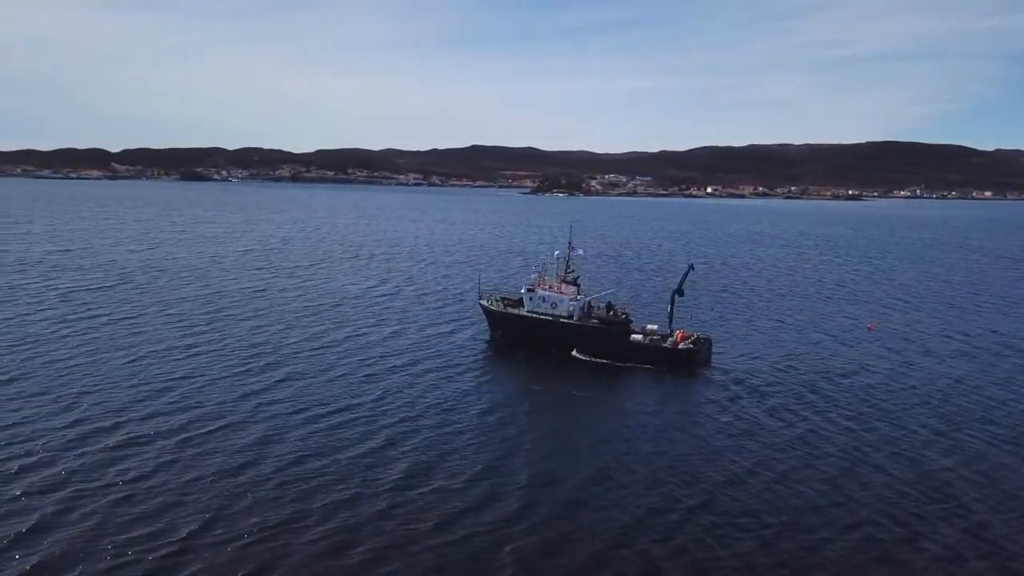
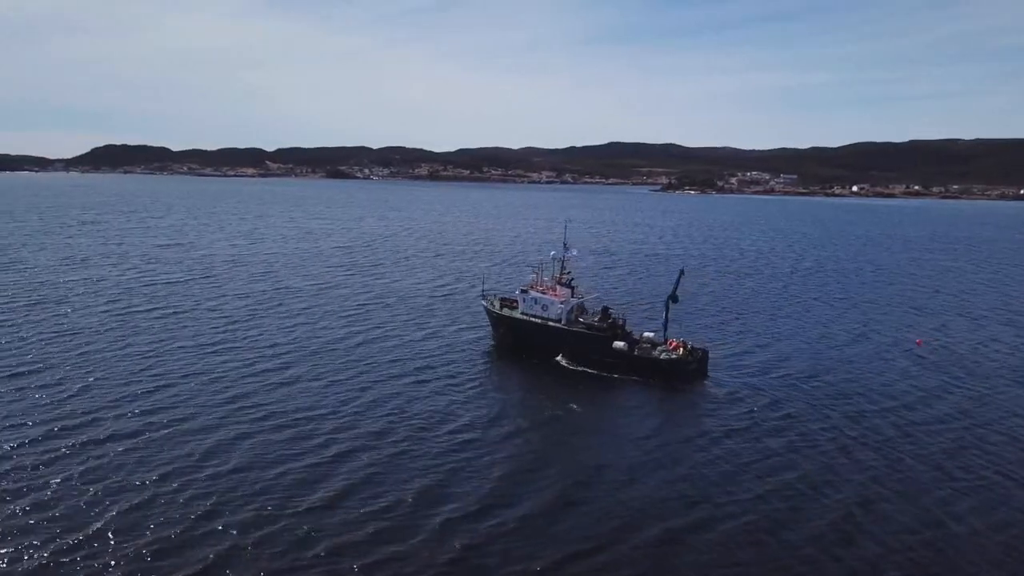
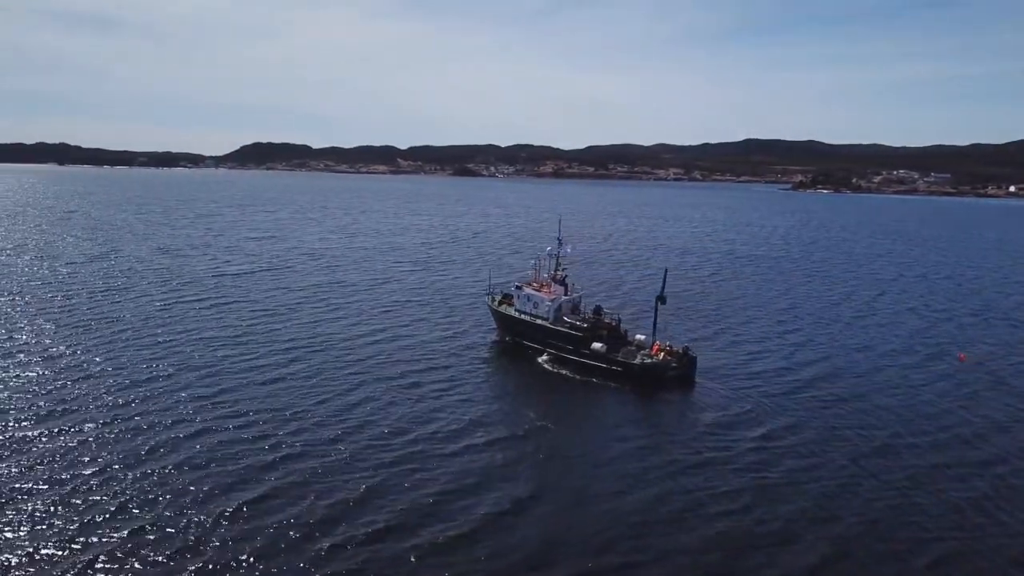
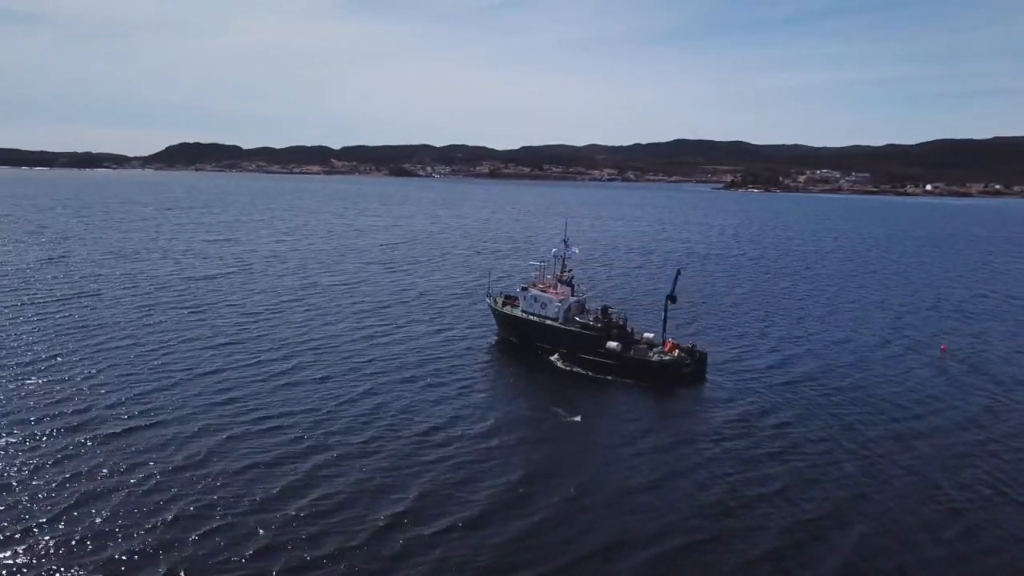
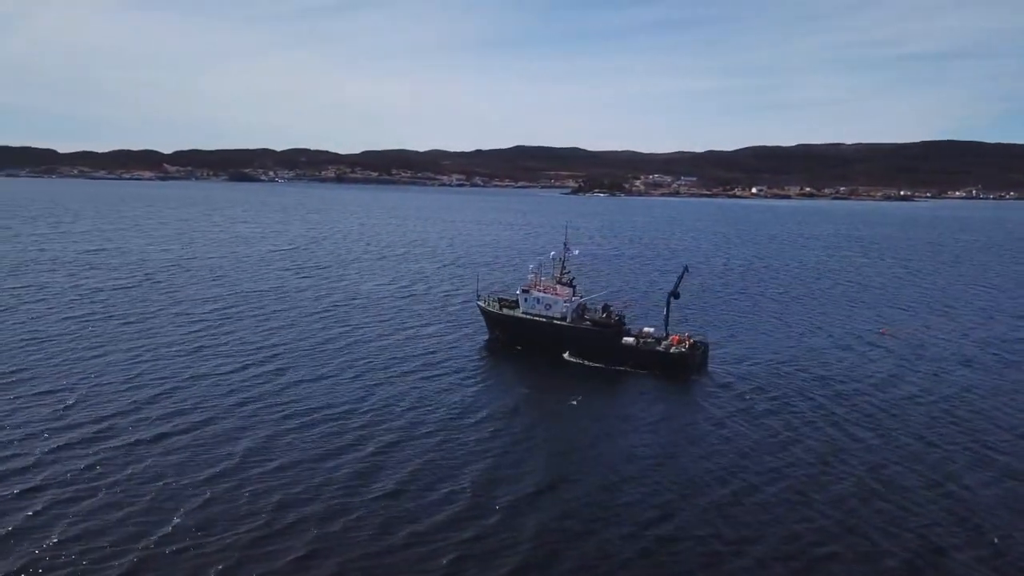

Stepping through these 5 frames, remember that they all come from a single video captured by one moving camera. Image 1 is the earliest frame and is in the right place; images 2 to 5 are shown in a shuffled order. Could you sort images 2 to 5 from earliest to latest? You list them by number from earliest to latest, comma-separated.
5, 2, 4, 3
